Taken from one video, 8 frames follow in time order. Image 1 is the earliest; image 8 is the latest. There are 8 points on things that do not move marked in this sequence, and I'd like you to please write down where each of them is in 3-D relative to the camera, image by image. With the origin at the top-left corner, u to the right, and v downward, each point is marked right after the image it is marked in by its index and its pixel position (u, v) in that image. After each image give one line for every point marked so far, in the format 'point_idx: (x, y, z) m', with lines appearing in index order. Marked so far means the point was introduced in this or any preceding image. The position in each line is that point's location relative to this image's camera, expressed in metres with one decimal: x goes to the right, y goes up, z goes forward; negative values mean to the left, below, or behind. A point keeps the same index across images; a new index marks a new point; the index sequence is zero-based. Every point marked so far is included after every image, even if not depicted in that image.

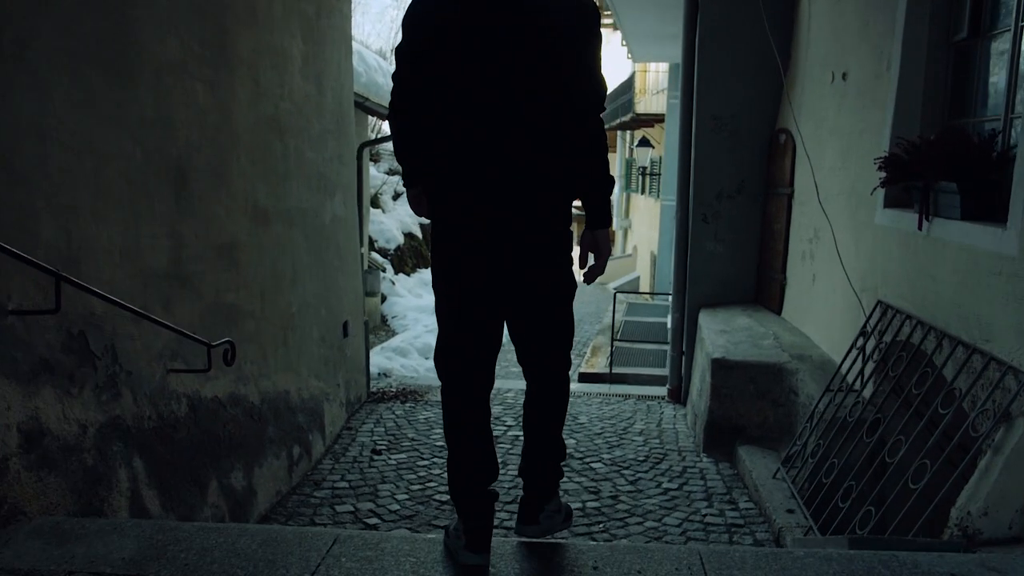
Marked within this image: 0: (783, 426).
0: (+1.4, -0.7, +4.6) m
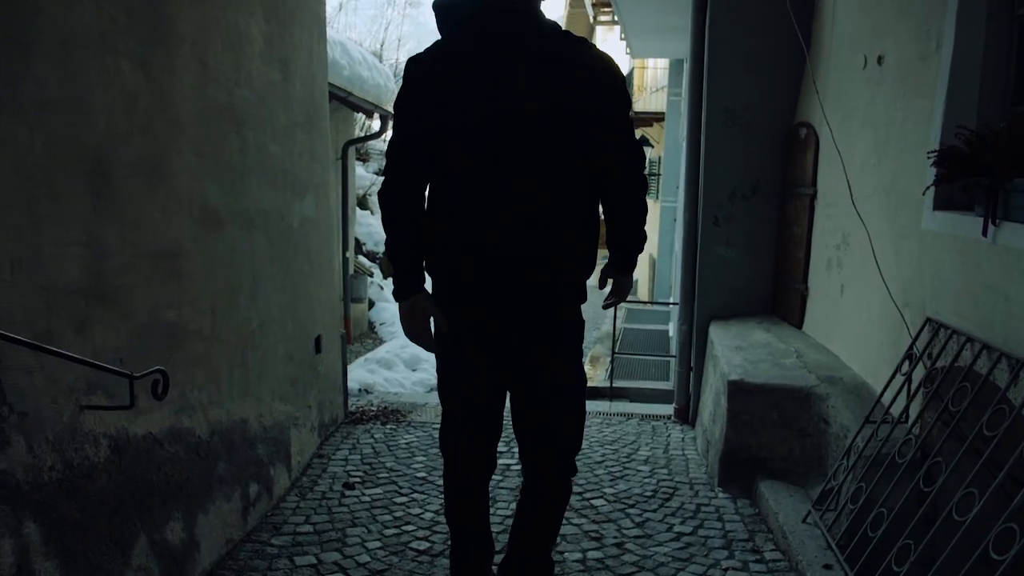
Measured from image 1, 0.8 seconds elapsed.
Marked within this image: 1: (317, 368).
0: (+1.3, -0.8, +4.0) m
1: (-1.1, -0.5, +5.3) m
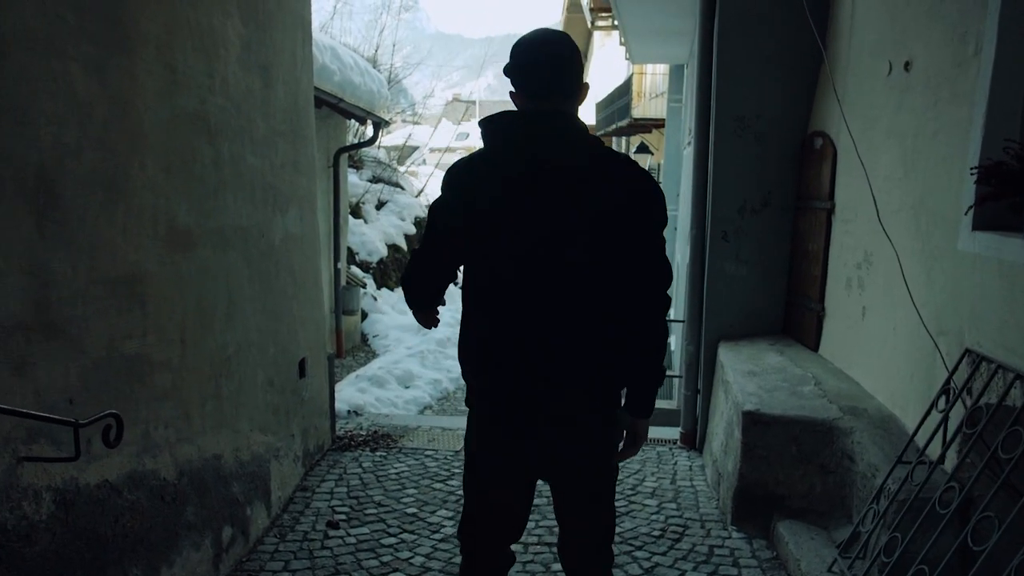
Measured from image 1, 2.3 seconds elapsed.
0: (+1.3, -0.9, +3.7) m
1: (-1.2, -0.6, +5.0) m
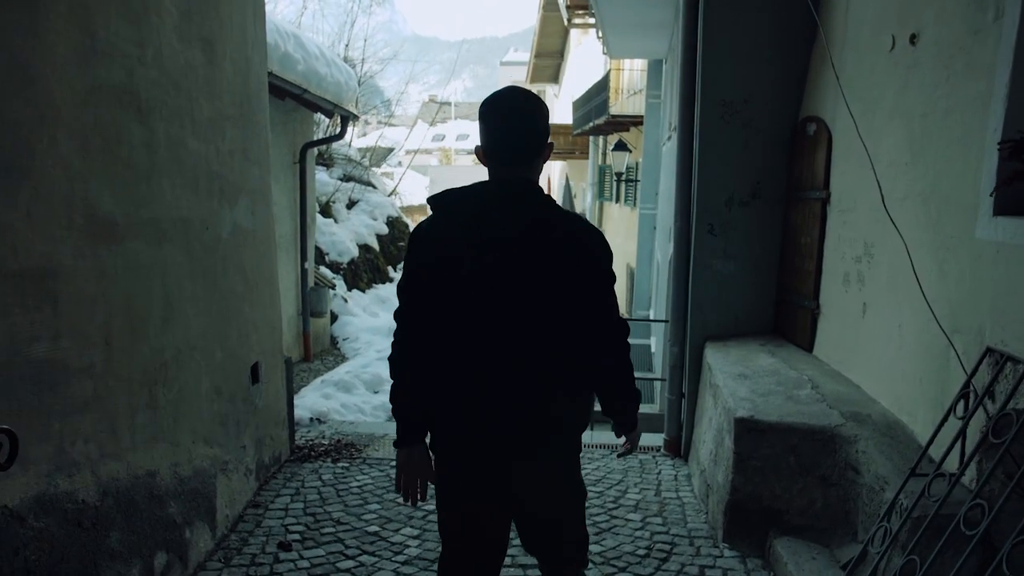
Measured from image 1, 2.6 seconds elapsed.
0: (+1.2, -0.8, +3.4) m
1: (-1.3, -0.6, +4.6) m
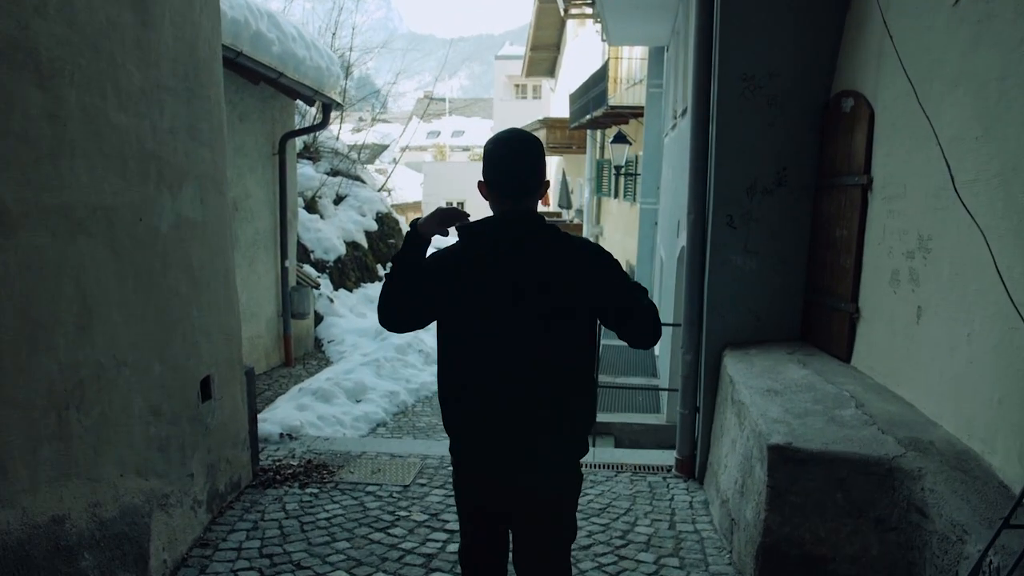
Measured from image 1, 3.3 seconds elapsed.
0: (+1.2, -0.9, +2.8) m
1: (-1.3, -0.6, +4.0) m
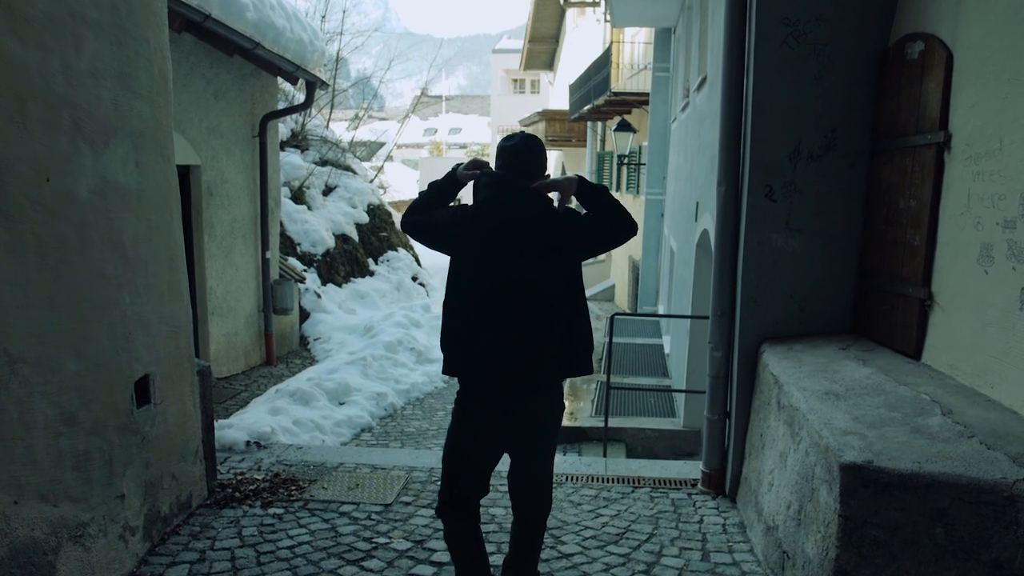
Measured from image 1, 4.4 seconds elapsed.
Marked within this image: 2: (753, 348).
0: (+1.2, -0.8, +2.1) m
1: (-1.3, -0.5, +3.3) m
2: (+1.0, -0.3, +3.8) m
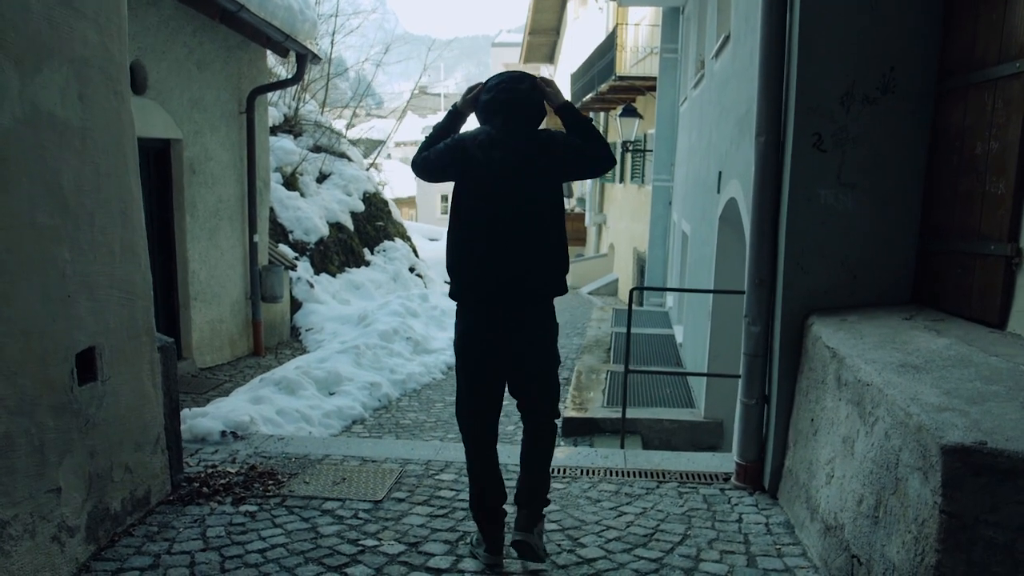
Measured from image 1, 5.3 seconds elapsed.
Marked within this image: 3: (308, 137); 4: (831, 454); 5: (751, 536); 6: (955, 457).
0: (+1.2, -0.7, +1.6) m
1: (-1.3, -0.4, +2.8) m
2: (+1.1, -0.1, +3.3) m
3: (-2.9, +2.2, +12.9) m
4: (+1.0, -0.5, +2.7) m
5: (+0.8, -0.8, +3.0) m
6: (+0.9, -0.4, +1.9) m
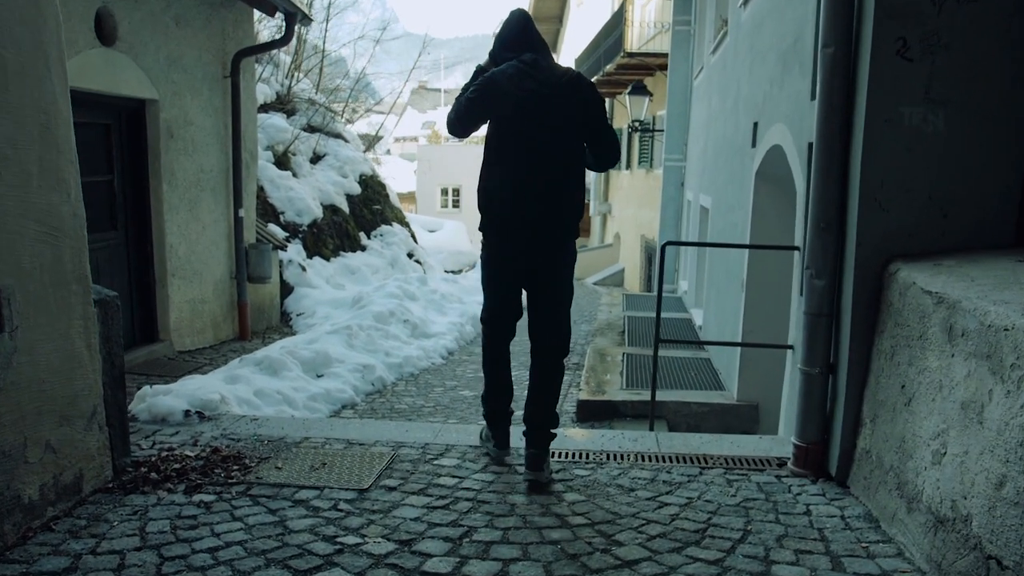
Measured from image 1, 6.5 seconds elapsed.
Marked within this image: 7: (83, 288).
0: (+1.3, -0.5, +1.0) m
1: (-1.3, -0.2, +2.2) m
2: (+1.1, +0.1, +2.7) m
3: (-2.9, +2.3, +12.3) m
4: (+1.0, -0.3, +2.1) m
5: (+0.9, -0.7, +2.4) m
6: (+1.0, -0.2, +1.3) m
7: (-1.3, 0.0, +2.6) m
